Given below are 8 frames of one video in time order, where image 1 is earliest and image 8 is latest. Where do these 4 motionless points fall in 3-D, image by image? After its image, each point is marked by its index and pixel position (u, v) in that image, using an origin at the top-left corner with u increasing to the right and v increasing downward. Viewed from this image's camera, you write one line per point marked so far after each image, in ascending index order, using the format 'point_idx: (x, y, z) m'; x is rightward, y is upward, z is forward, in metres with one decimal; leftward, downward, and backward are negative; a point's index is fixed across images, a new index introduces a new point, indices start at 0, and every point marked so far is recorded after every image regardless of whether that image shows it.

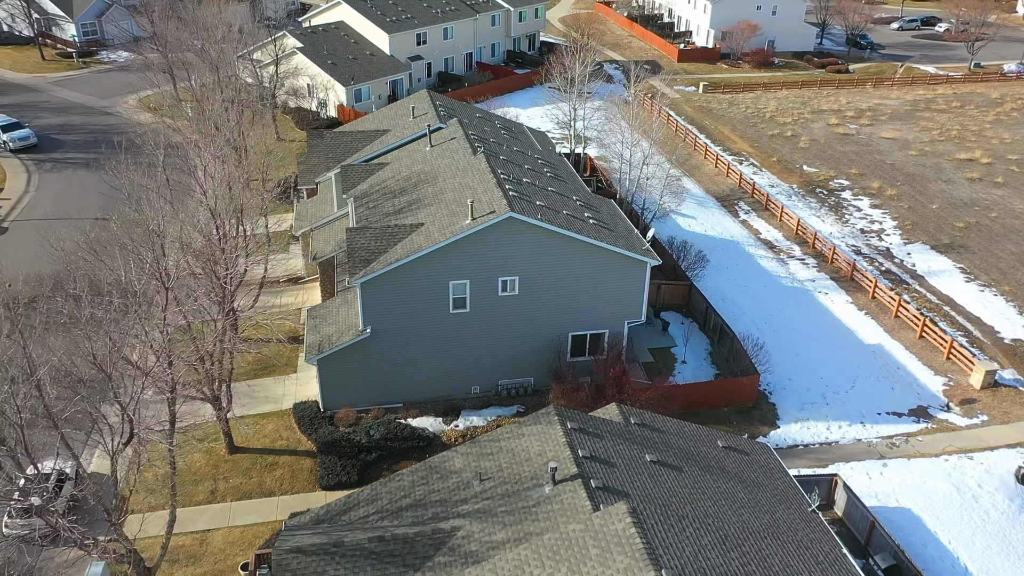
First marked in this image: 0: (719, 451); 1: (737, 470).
0: (+5.0, -3.9, +19.9) m
1: (+5.3, -4.3, +19.4) m
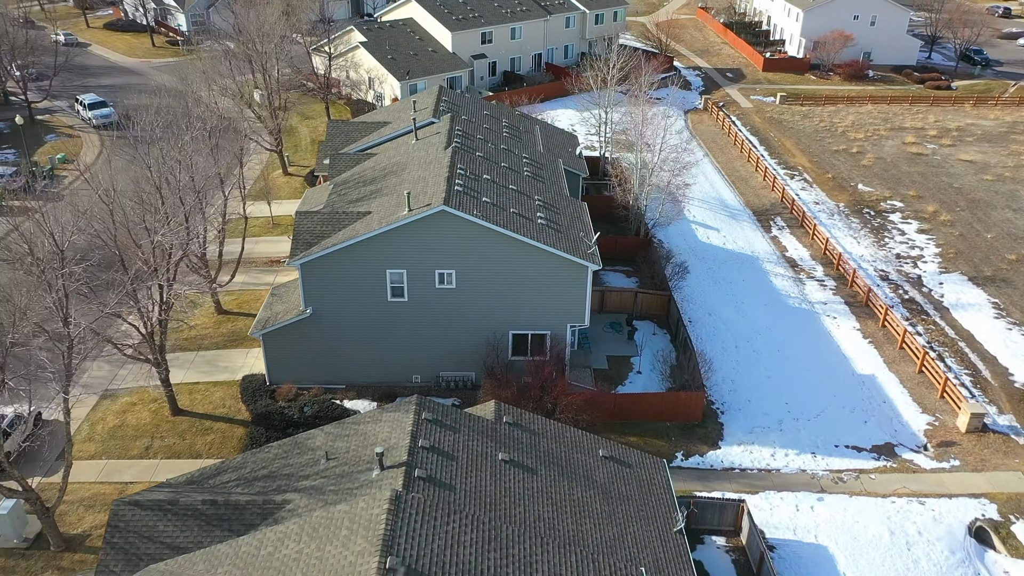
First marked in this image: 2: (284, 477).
0: (+2.0, -4.1, +19.5) m
1: (+2.2, -4.4, +19.0) m
2: (-4.9, -4.1, +17.8) m
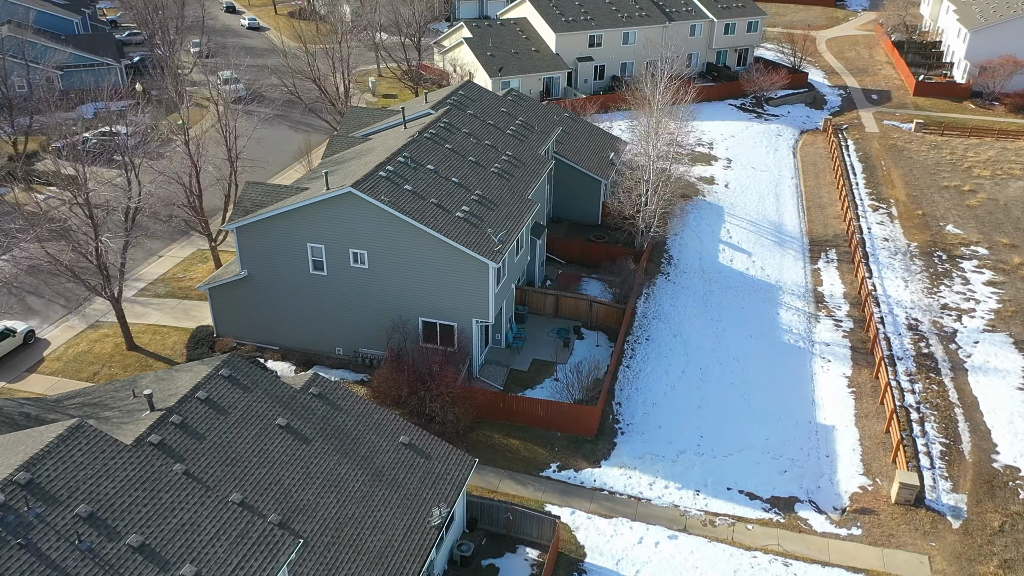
0: (-2.9, -3.8, +19.9) m
1: (-2.9, -4.2, +19.3) m
2: (-9.9, -2.9, +19.9) m
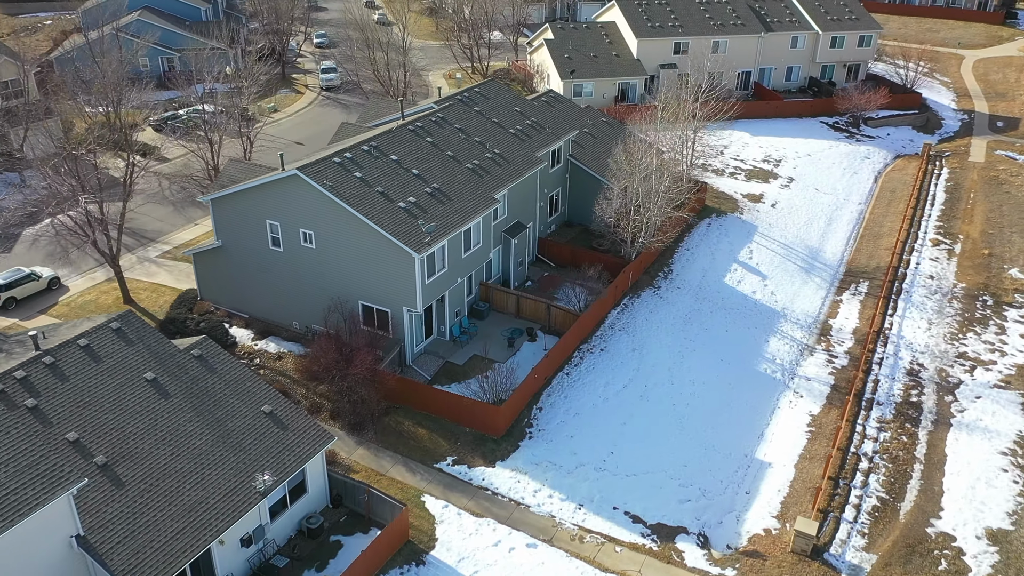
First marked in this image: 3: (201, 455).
0: (-6.6, -3.1, +21.0) m
1: (-6.8, -3.5, +20.4) m
2: (-13.4, -1.5, +22.4) m
3: (-7.3, -3.9, +19.5) m
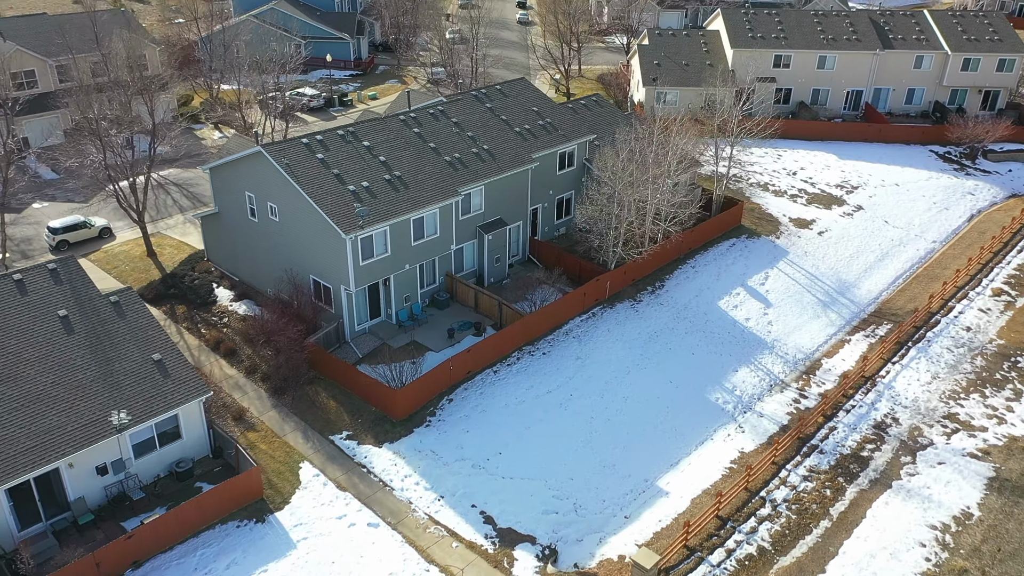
0: (-10.3, -1.9, +23.1) m
1: (-10.7, -2.3, +22.6) m
2: (-16.3, +0.5, +26.0) m
3: (-11.4, -2.6, +21.8) m
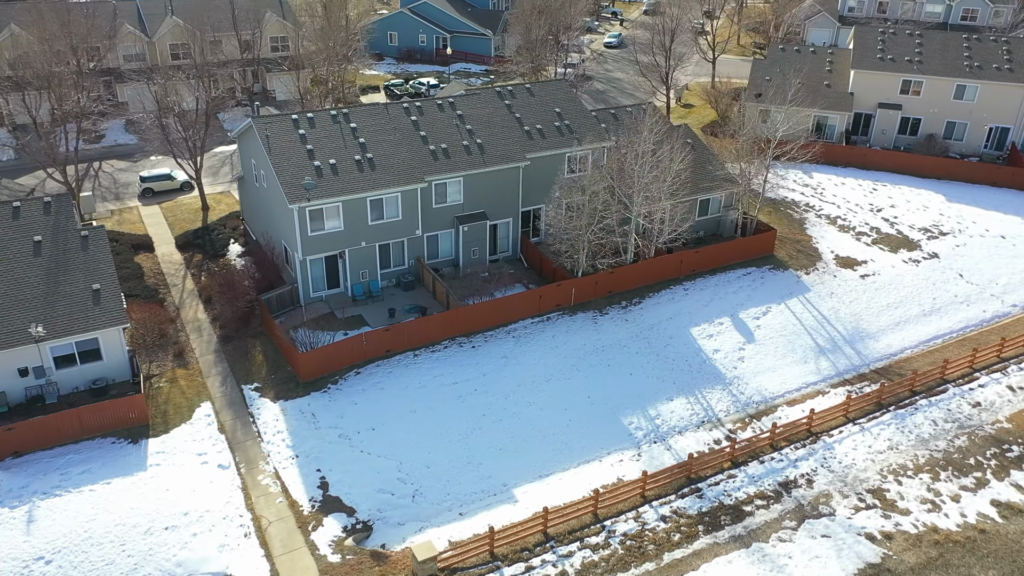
0: (-13.8, +0.1, +26.7) m
1: (-14.3, -0.2, +26.3) m
2: (-18.4, +3.2, +31.1) m
3: (-15.3, -0.4, +25.8) m
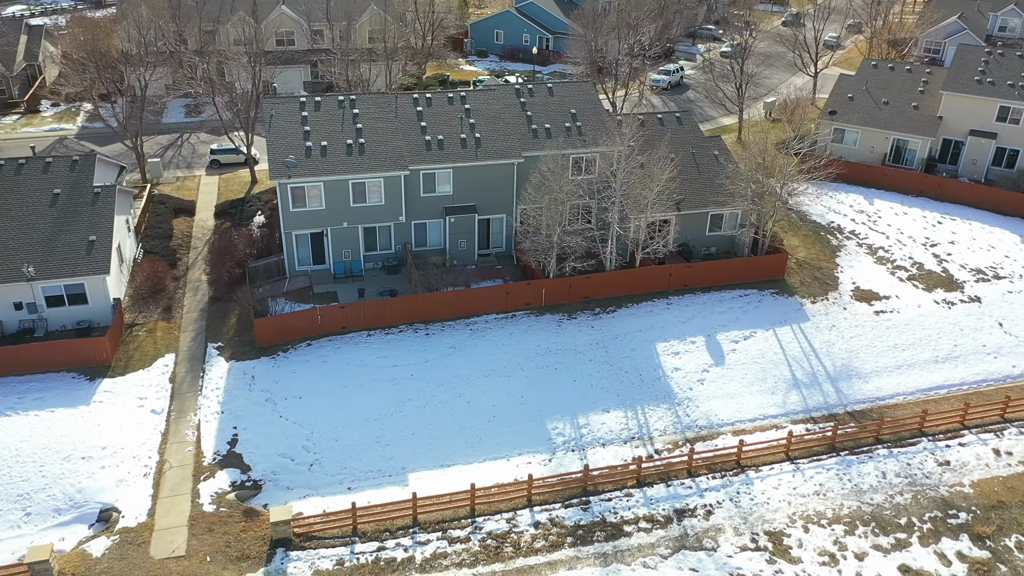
0: (-15.4, +1.9, +29.8) m
1: (-16.0, +1.7, +29.5) m
2: (-18.7, +5.4, +35.0) m
3: (-17.1, +1.6, +29.2) m
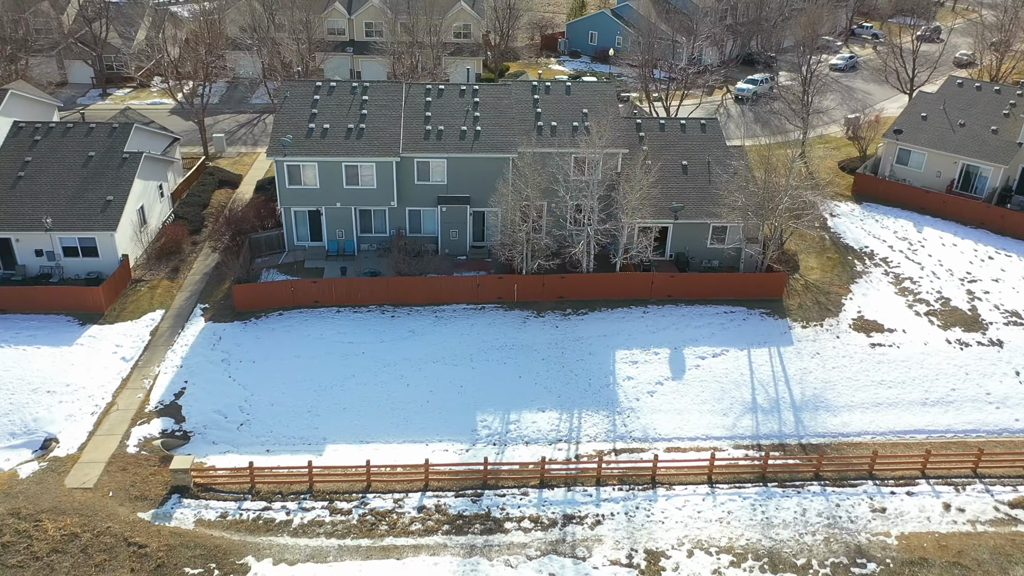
0: (-16.2, +3.6, +32.8) m
1: (-16.9, +3.5, +32.6) m
2: (-18.1, +7.5, +38.4) m
3: (-18.0, +3.5, +32.5) m
